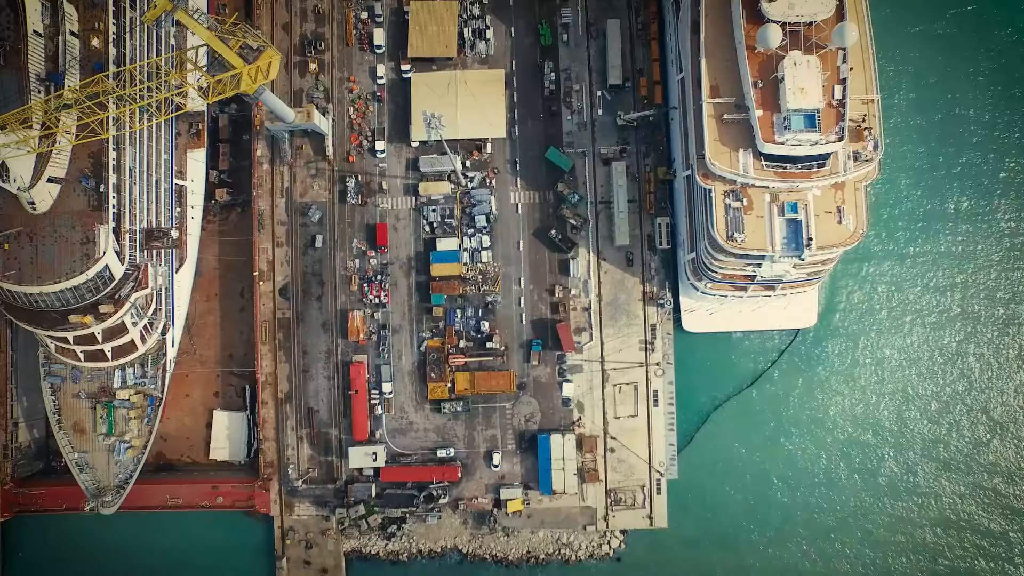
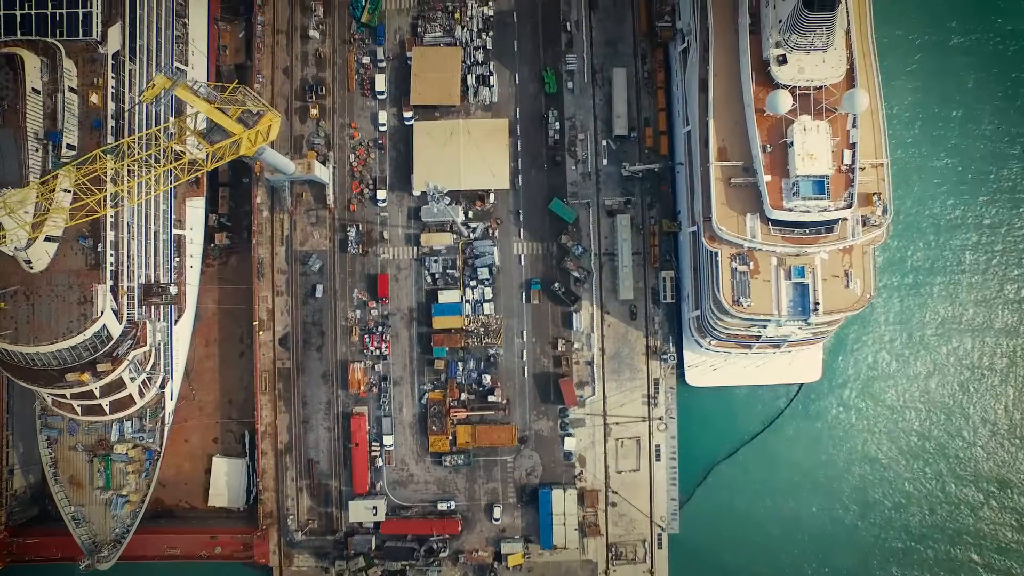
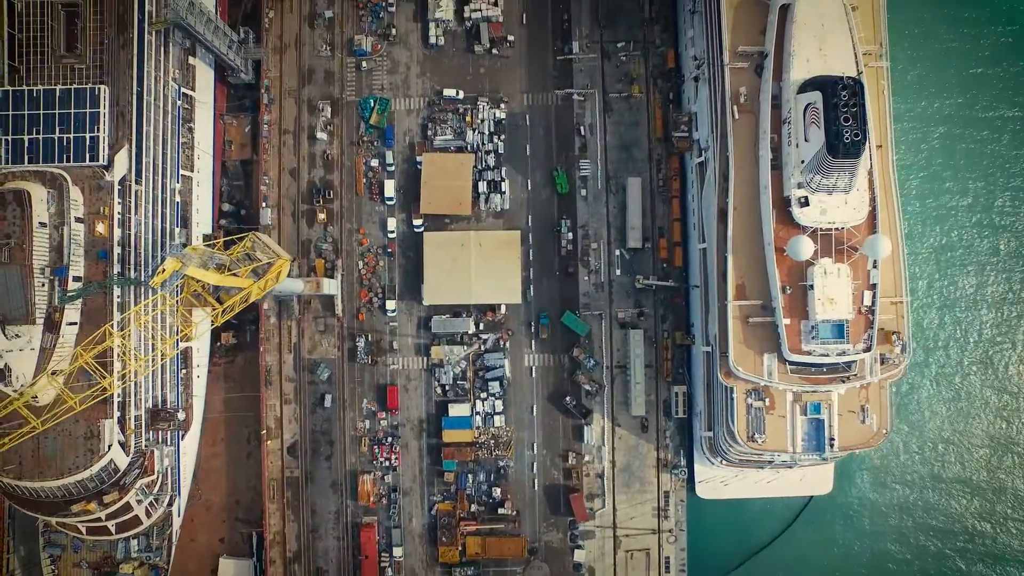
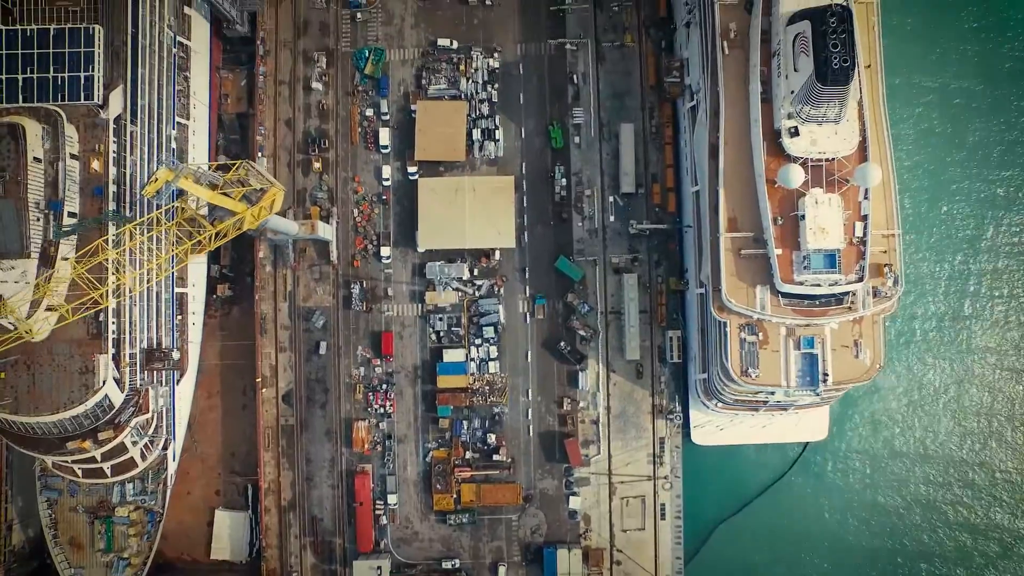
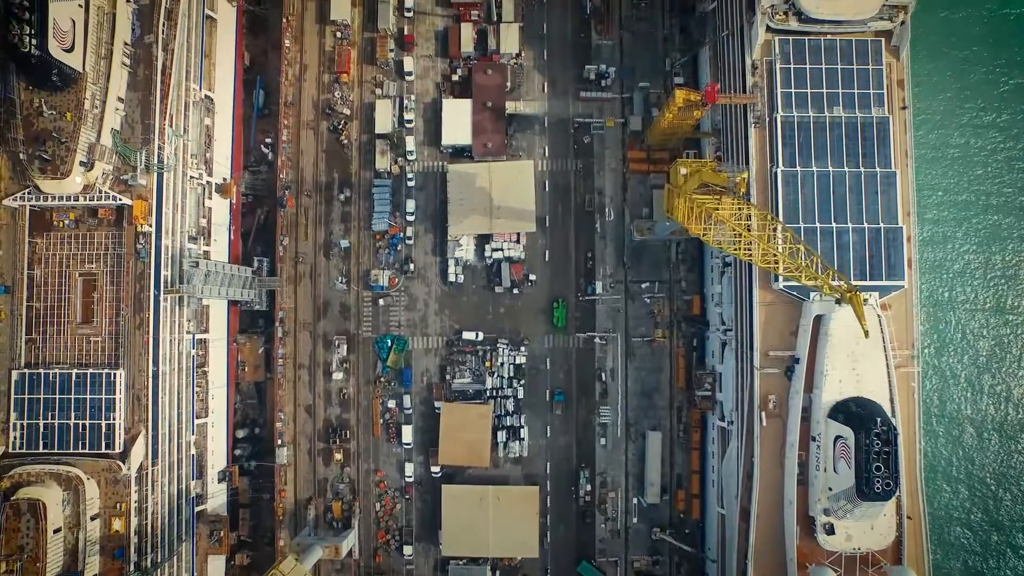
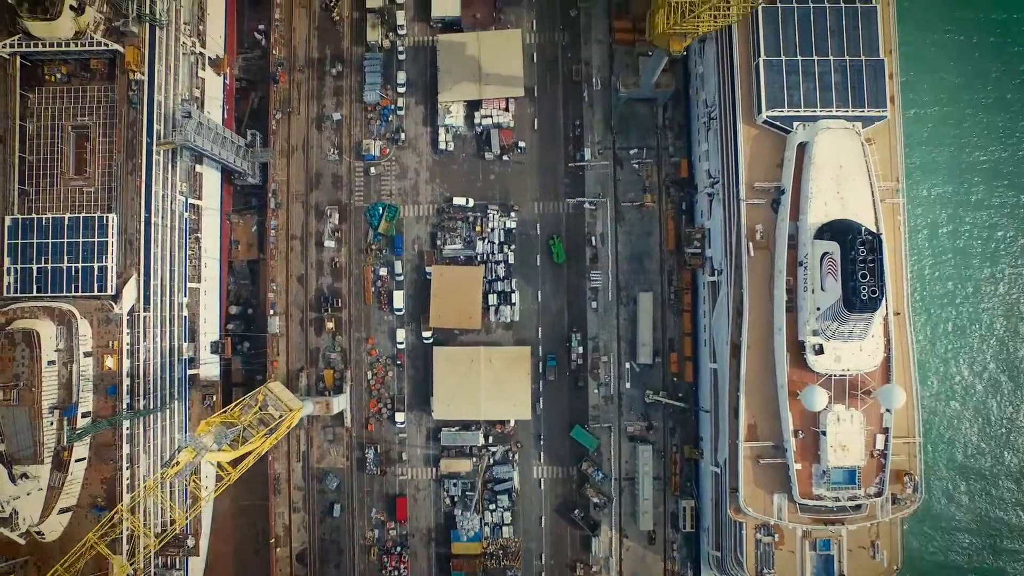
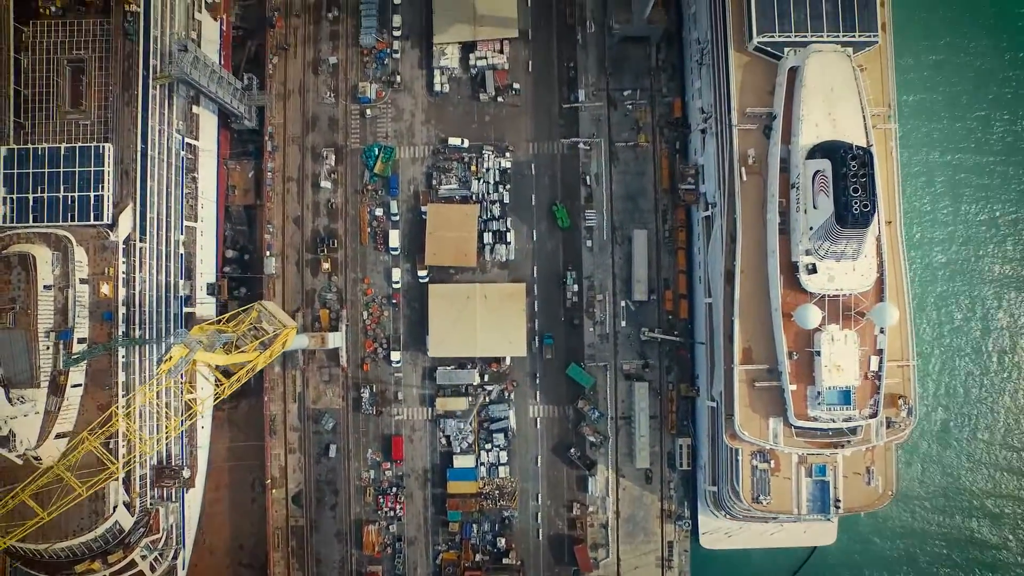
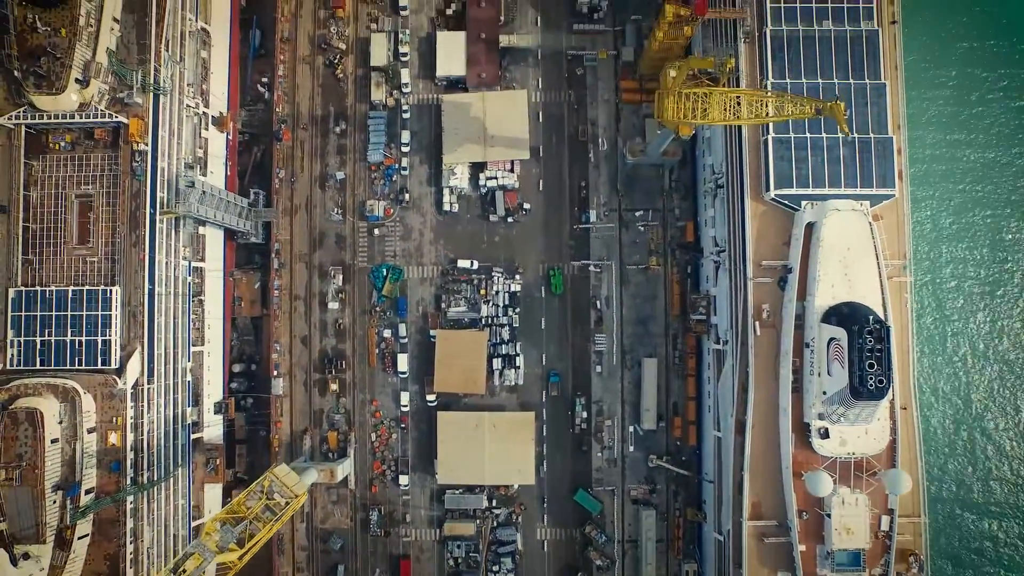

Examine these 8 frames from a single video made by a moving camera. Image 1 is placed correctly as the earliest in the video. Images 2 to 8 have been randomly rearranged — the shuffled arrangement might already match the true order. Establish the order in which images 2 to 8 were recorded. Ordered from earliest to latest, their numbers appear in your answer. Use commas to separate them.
2, 4, 3, 7, 6, 8, 5
